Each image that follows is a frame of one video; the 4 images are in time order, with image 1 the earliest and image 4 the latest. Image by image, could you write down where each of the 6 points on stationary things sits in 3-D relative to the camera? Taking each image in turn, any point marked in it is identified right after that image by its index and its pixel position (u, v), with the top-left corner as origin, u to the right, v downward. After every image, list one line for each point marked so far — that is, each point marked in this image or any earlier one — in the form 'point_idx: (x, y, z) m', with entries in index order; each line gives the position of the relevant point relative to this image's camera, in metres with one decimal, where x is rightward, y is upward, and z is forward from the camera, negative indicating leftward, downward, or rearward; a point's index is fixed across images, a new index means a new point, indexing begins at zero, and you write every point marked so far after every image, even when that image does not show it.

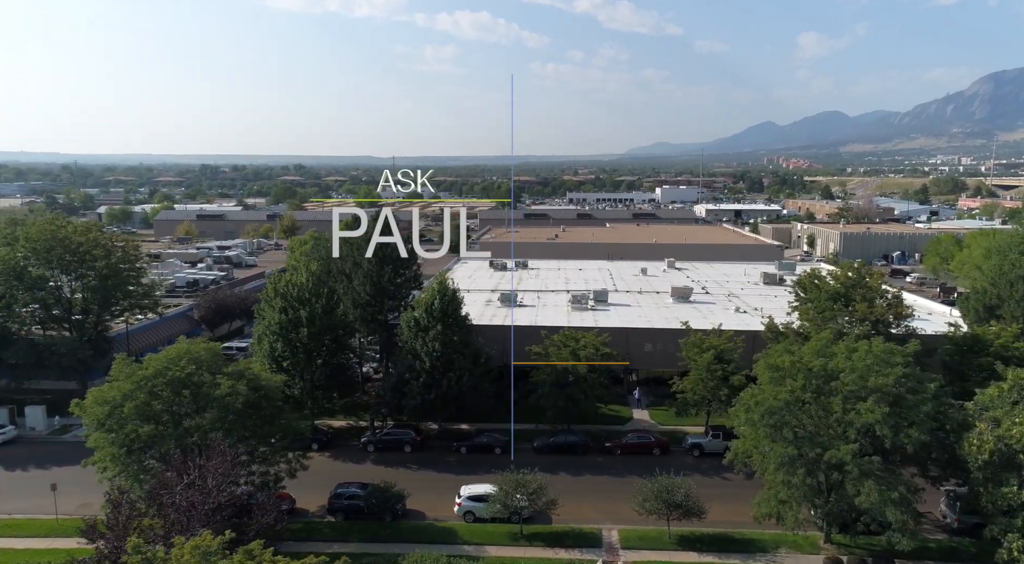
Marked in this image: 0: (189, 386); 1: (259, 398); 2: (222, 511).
0: (-8.6, -2.8, +16.9) m
1: (-7.3, -3.4, +18.2) m
2: (-6.4, -5.1, +13.9) m
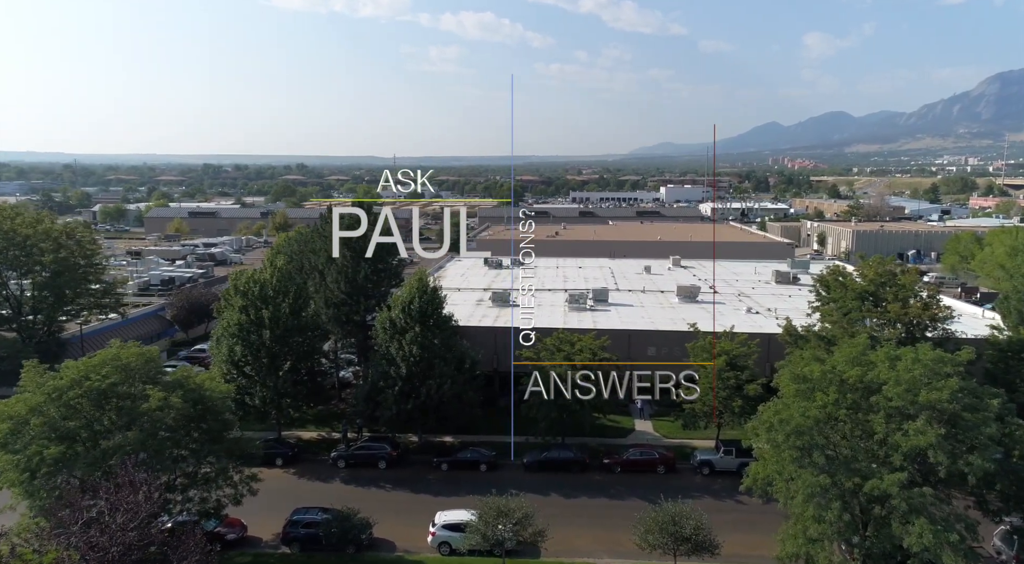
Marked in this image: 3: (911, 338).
0: (-9.1, -2.7, +14.4) m
1: (-7.8, -3.2, +15.7) m
2: (-6.9, -4.9, +11.4) m
3: (+12.1, -1.7, +19.2) m
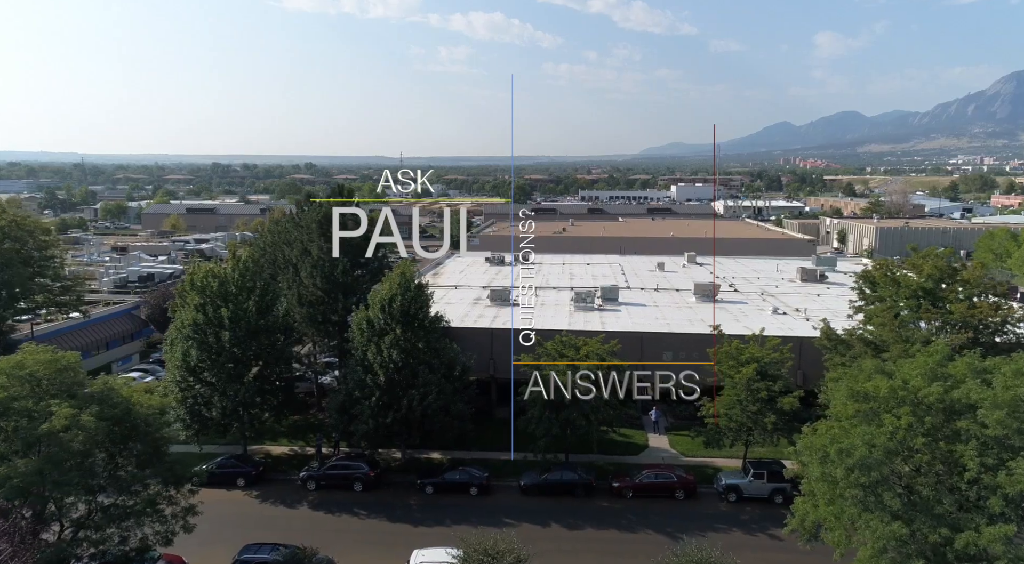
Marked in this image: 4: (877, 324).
0: (-9.3, -2.5, +11.7) m
1: (-8.0, -3.1, +13.0) m
2: (-7.2, -4.8, +8.7) m
3: (+12.0, -1.6, +16.2) m
4: (+10.1, -1.2, +17.5) m
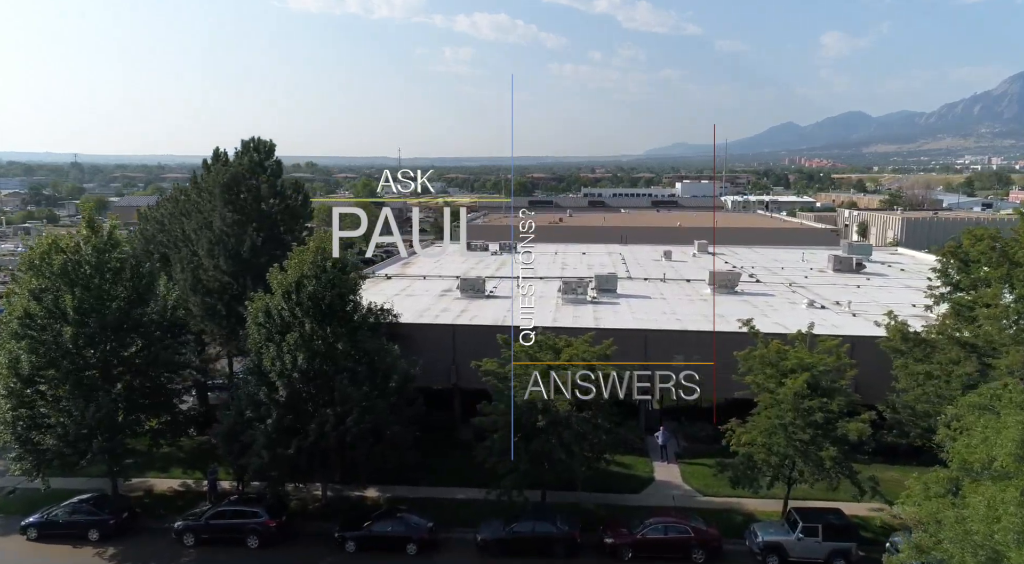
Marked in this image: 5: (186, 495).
0: (-10.4, -2.0, +6.7) m
1: (-9.0, -2.6, +8.0) m
2: (-8.2, -4.3, +3.6) m
3: (+11.0, -1.1, +11.0) m
4: (+9.1, -0.7, +12.4) m
5: (-7.9, -5.2, +15.4) m
